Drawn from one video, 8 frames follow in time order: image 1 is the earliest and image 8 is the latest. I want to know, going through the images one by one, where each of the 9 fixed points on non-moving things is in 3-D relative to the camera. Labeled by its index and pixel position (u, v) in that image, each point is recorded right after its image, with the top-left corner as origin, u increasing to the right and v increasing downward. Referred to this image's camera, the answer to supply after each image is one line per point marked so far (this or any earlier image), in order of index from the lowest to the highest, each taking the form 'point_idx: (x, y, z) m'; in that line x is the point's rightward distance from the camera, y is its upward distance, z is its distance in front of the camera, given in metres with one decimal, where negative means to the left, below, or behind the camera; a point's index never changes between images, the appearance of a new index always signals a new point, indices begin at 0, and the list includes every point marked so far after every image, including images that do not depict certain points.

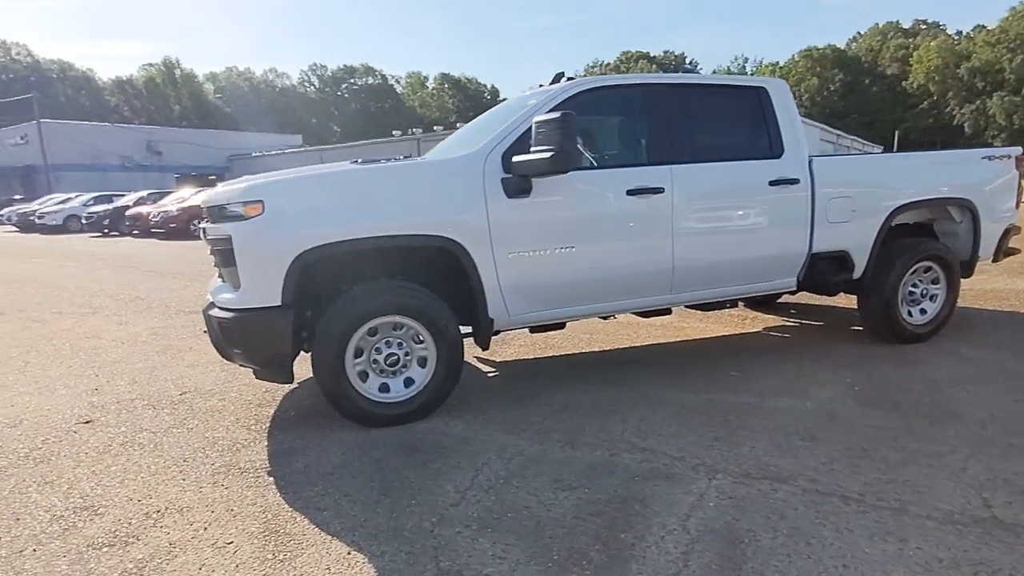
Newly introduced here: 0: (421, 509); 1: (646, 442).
0: (-0.4, -1.1, +3.1) m
1: (+0.8, -0.9, +3.8) m
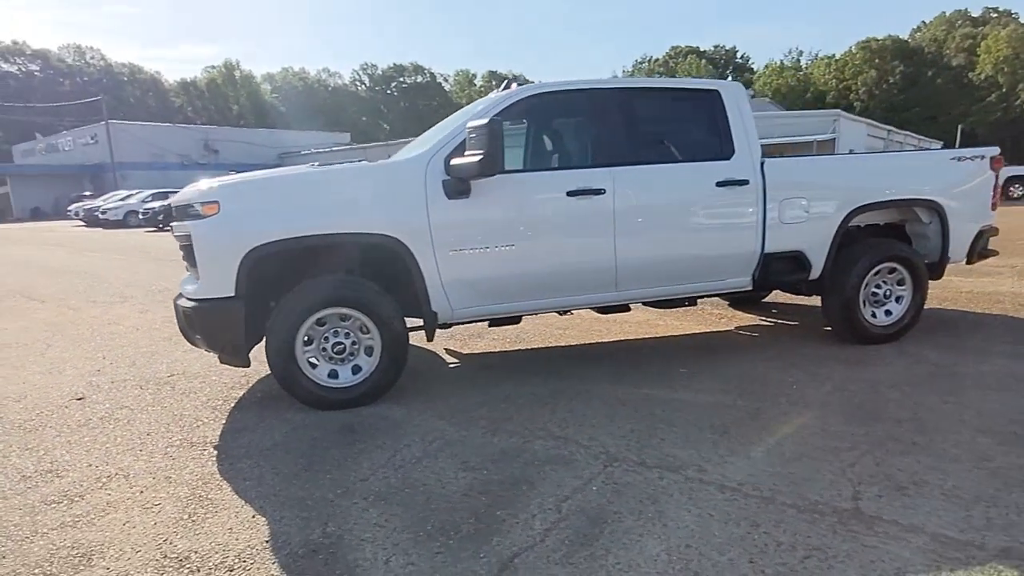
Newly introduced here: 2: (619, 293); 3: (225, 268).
0: (-1.0, -1.0, +3.4) m
1: (+0.3, -0.9, +4.0) m
2: (+0.8, 0.0, +5.0) m
3: (-1.9, +0.1, +4.2) m
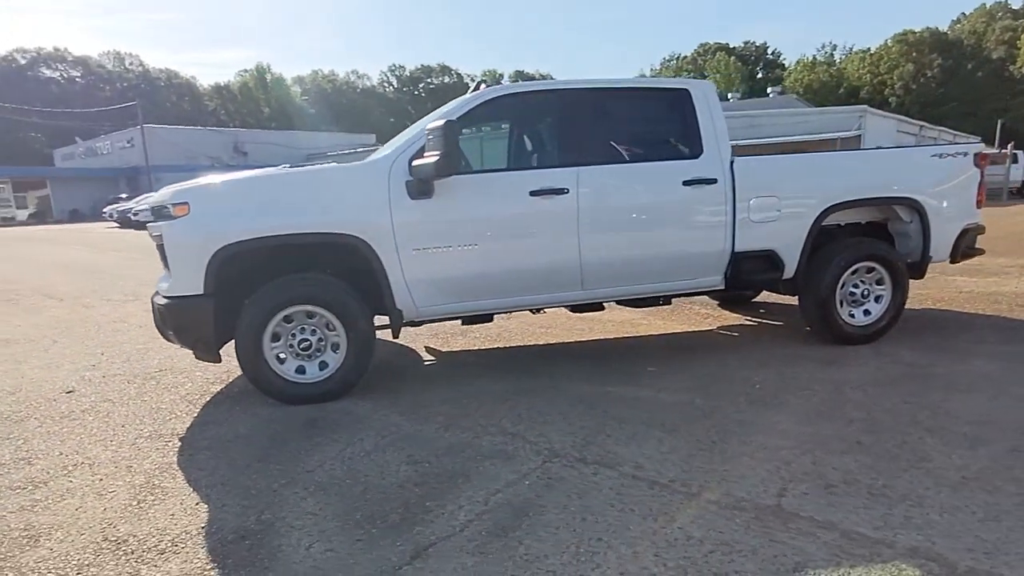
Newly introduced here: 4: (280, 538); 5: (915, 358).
0: (-1.3, -1.0, +3.6) m
1: (0.0, -0.9, +4.1) m
2: (+0.6, 0.0, +5.1) m
3: (-2.1, +0.1, +4.3) m
4: (-1.0, -1.1, +2.9) m
5: (+3.2, -0.6, +5.1) m
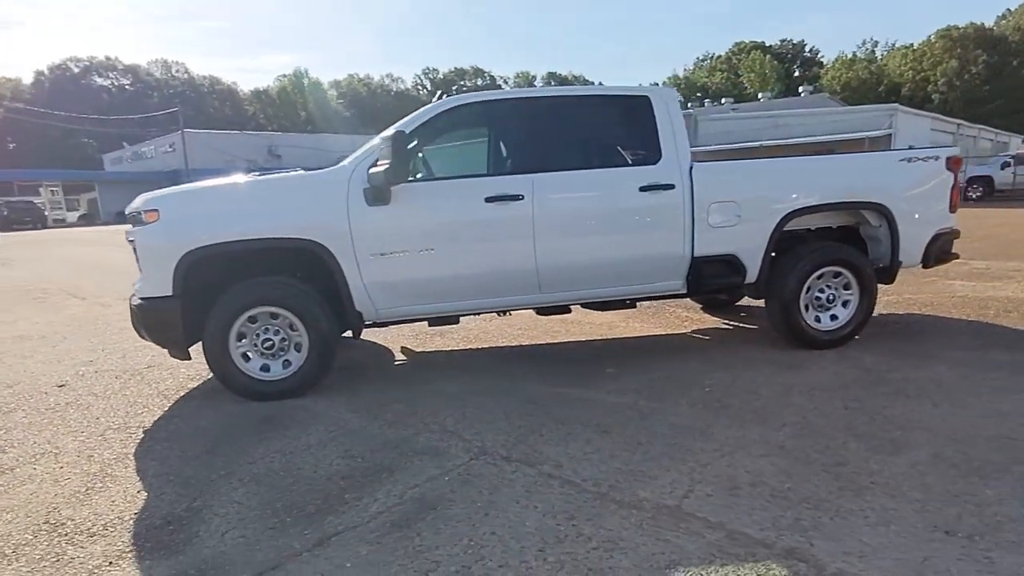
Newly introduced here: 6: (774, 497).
0: (-1.7, -1.0, +3.8) m
1: (-0.4, -0.9, +4.2) m
2: (+0.3, -0.1, +5.2) m
3: (-2.5, +0.1, +4.6) m
4: (-1.5, -1.1, +3.1) m
5: (+2.9, -0.6, +5.1) m
6: (+1.2, -1.0, +3.1) m
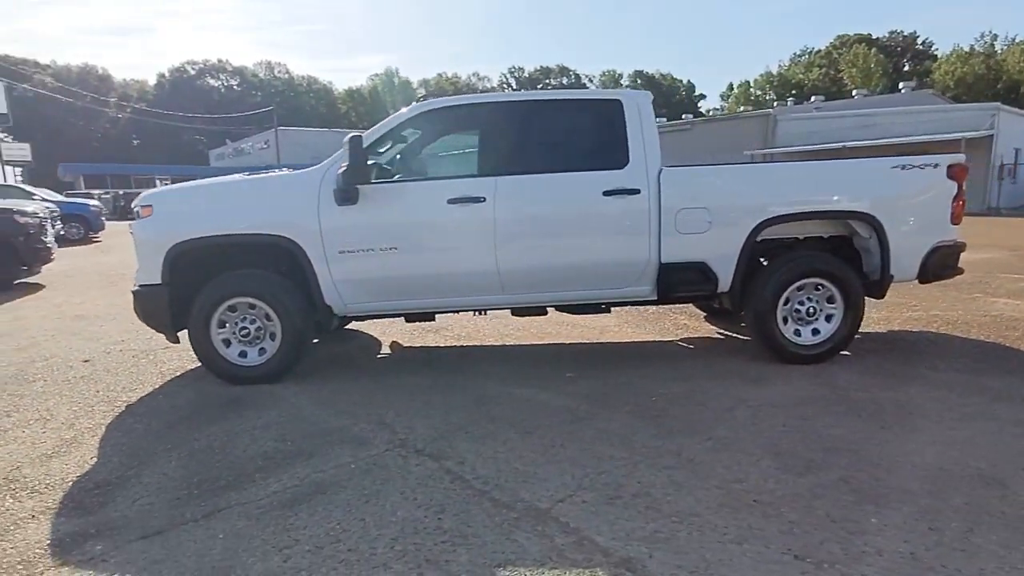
0: (-2.2, -1.0, +4.1) m
1: (-0.8, -0.9, +4.4) m
2: (0.0, -0.1, +5.3) m
3: (-2.8, +0.2, +5.1) m
4: (-2.1, -1.1, +3.4) m
5: (+2.5, -0.7, +4.8) m
6: (+0.6, -1.0, +3.1) m
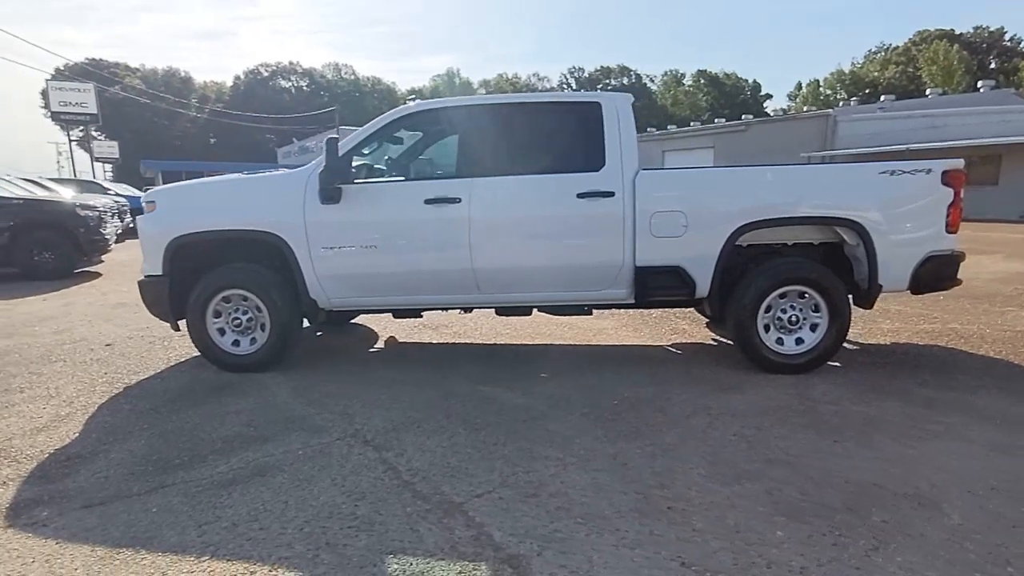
0: (-2.5, -0.9, +4.4) m
1: (-1.1, -0.9, +4.6) m
2: (-0.2, -0.1, +5.4) m
3: (-3.0, +0.3, +5.4) m
4: (-2.4, -1.0, +3.7) m
5: (+2.3, -0.8, +4.7) m
6: (+0.2, -1.1, +3.1) m
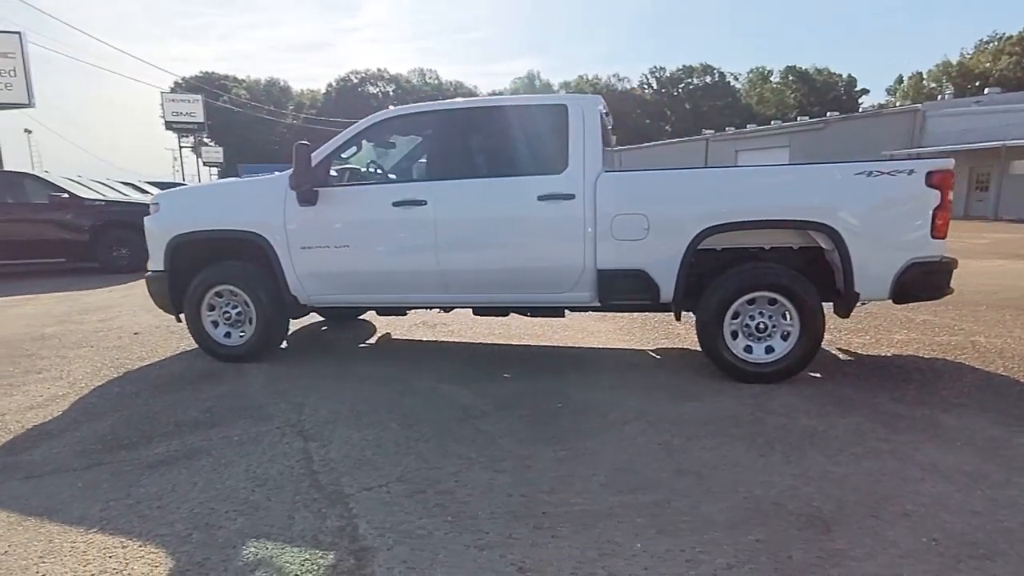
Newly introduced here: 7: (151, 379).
0: (-2.9, -0.9, +4.8) m
1: (-1.5, -0.8, +4.8) m
2: (-0.5, -0.1, +5.4) m
3: (-3.2, +0.4, +5.9) m
4: (-2.9, -1.0, +4.1) m
5: (+1.9, -0.8, +4.4) m
6: (-0.4, -1.1, +3.1) m
7: (-3.0, -0.8, +5.4) m
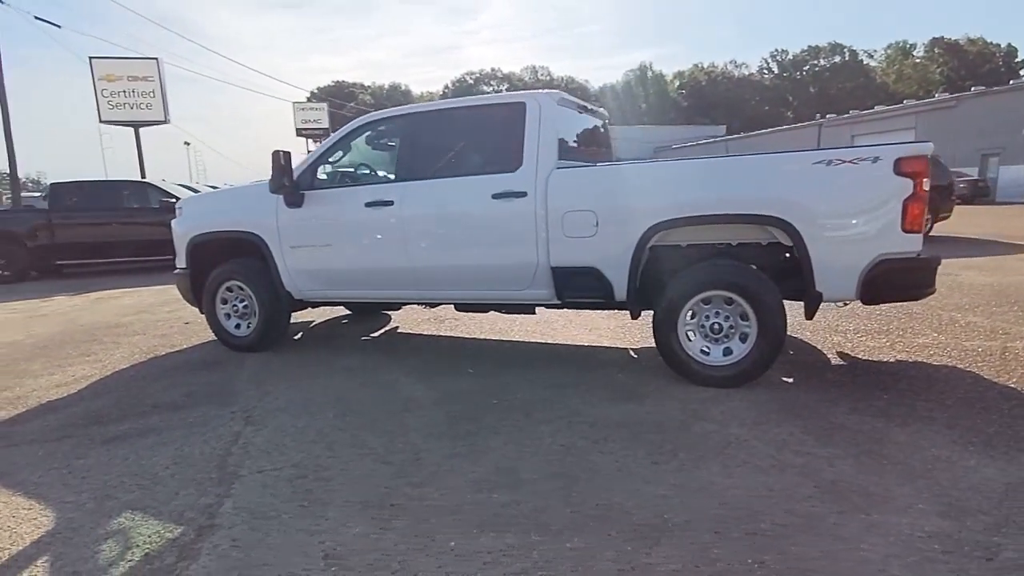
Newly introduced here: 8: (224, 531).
0: (-3.2, -0.8, +5.4) m
1: (-1.8, -0.8, +5.1) m
2: (-0.7, 0.0, +5.6) m
3: (-3.4, +0.4, +6.5) m
4: (-3.4, -0.9, +4.7) m
5: (+1.4, -0.8, +4.1) m
6: (-1.1, -1.0, +3.3) m
7: (-3.3, -0.7, +6.1) m
8: (-1.3, -1.1, +2.9) m
